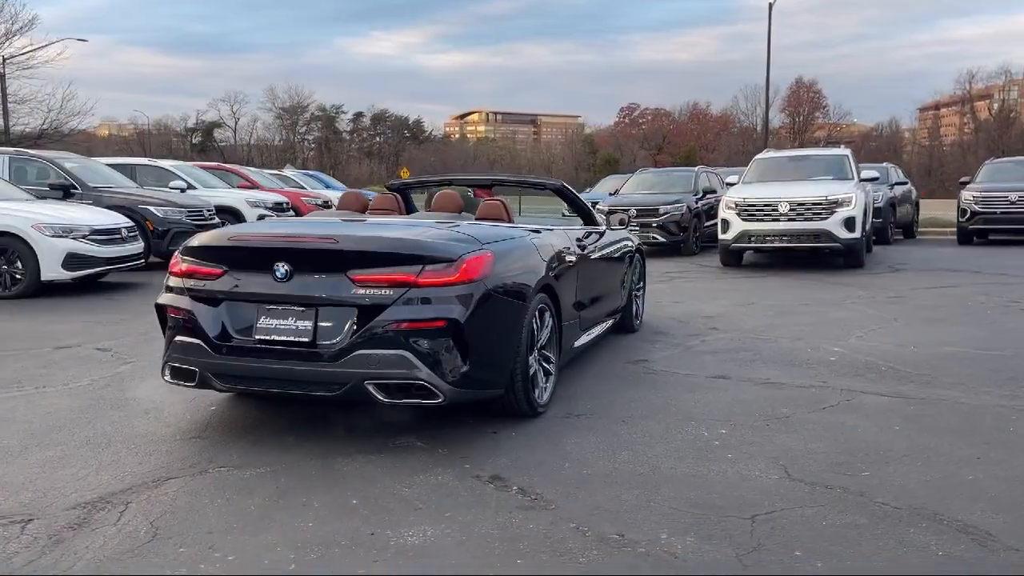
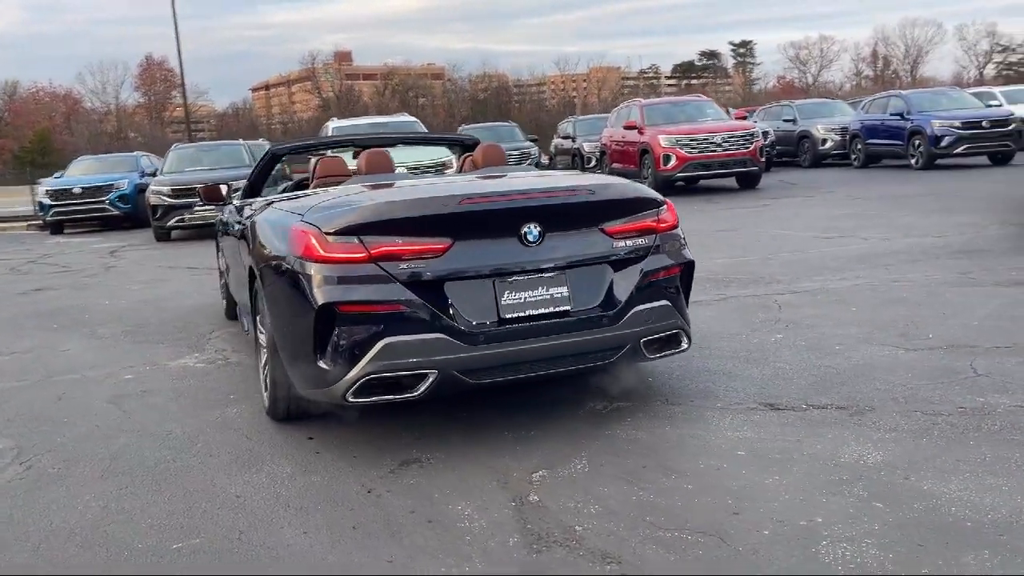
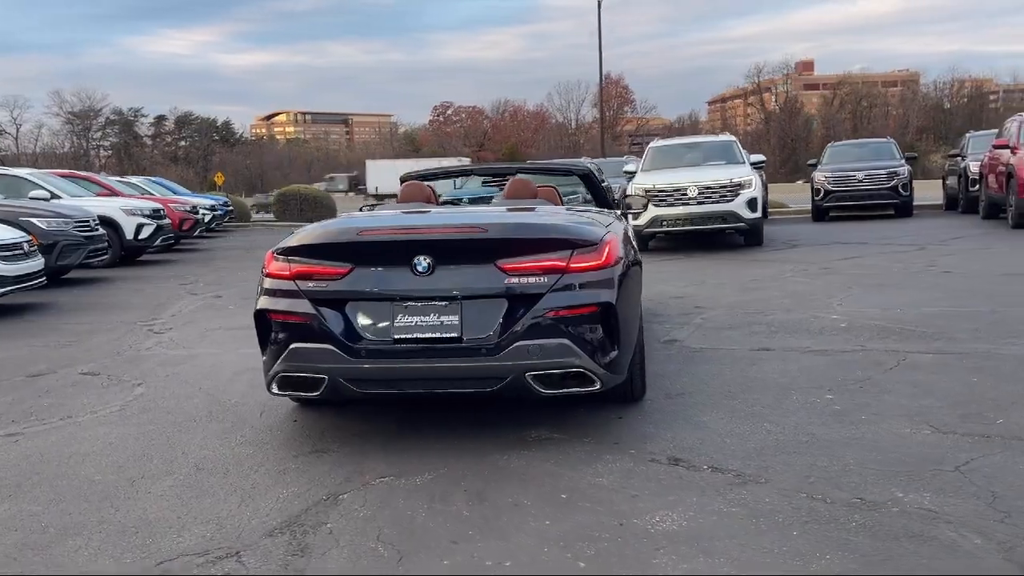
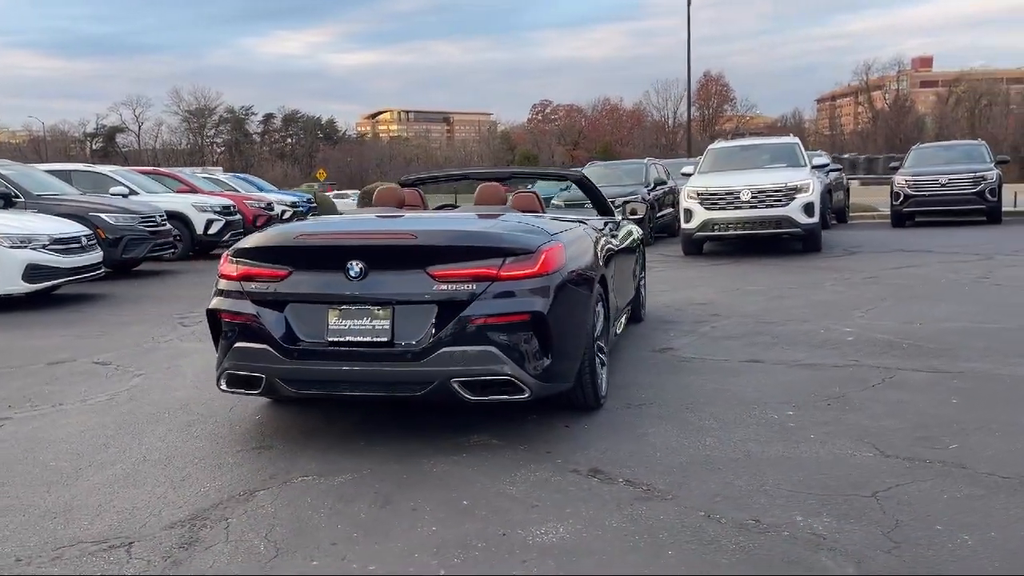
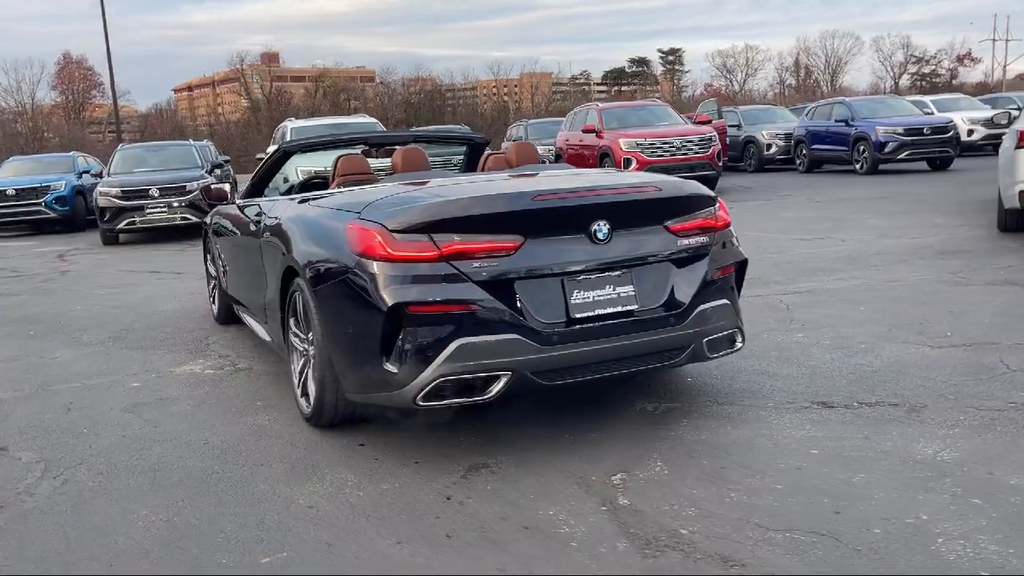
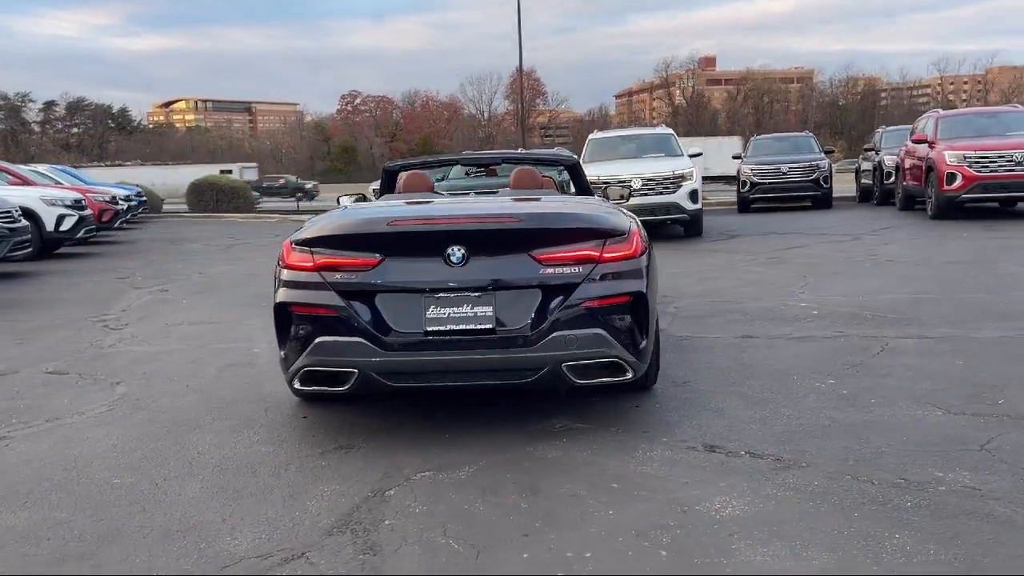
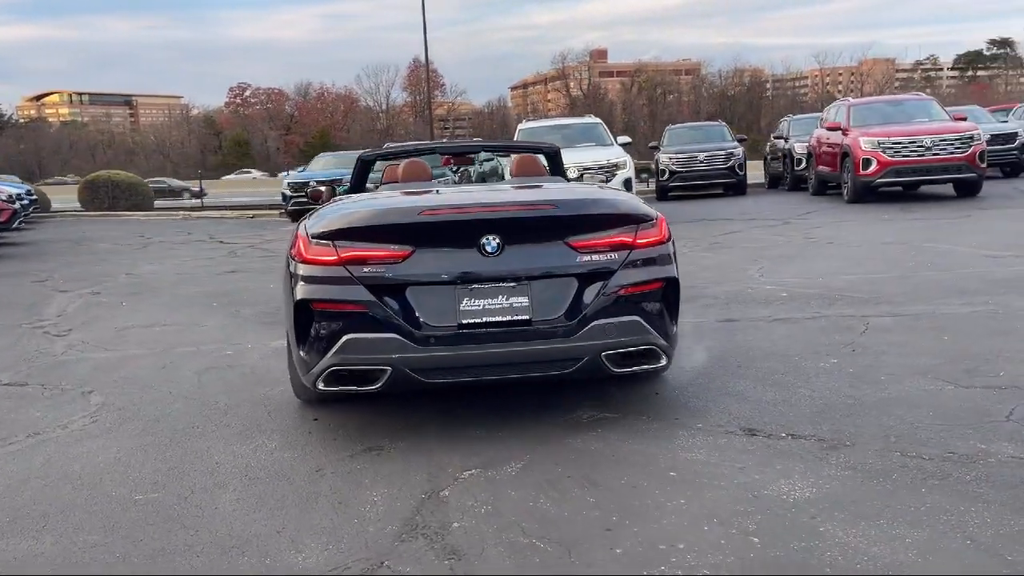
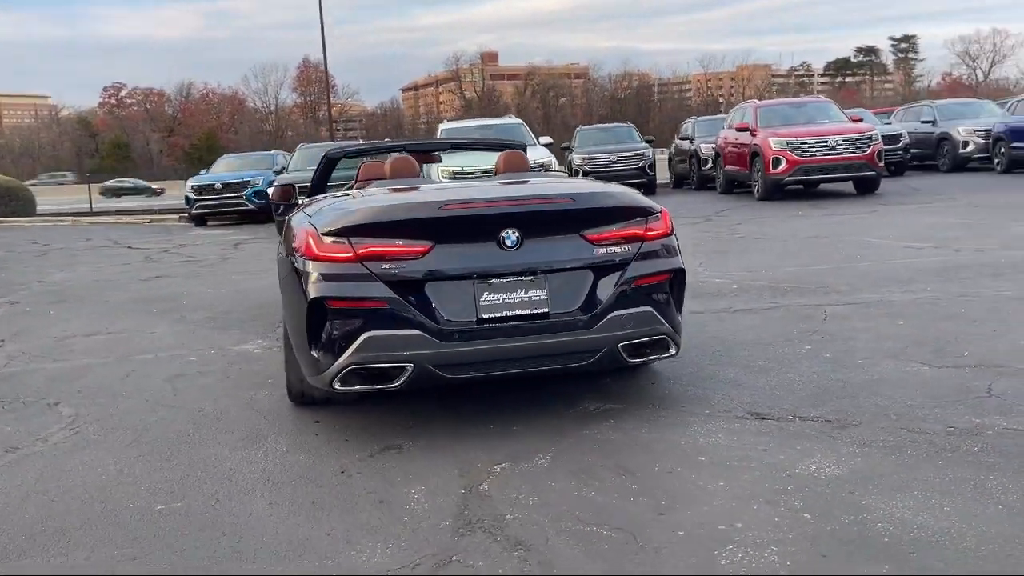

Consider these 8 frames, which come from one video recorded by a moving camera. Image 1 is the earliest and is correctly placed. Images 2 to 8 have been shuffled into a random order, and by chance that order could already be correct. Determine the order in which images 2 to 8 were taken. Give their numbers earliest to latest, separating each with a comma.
4, 3, 6, 7, 8, 2, 5
